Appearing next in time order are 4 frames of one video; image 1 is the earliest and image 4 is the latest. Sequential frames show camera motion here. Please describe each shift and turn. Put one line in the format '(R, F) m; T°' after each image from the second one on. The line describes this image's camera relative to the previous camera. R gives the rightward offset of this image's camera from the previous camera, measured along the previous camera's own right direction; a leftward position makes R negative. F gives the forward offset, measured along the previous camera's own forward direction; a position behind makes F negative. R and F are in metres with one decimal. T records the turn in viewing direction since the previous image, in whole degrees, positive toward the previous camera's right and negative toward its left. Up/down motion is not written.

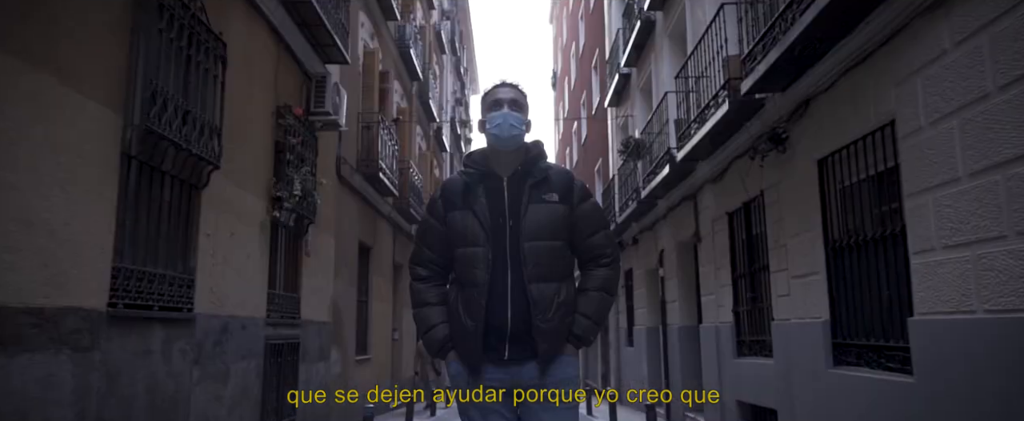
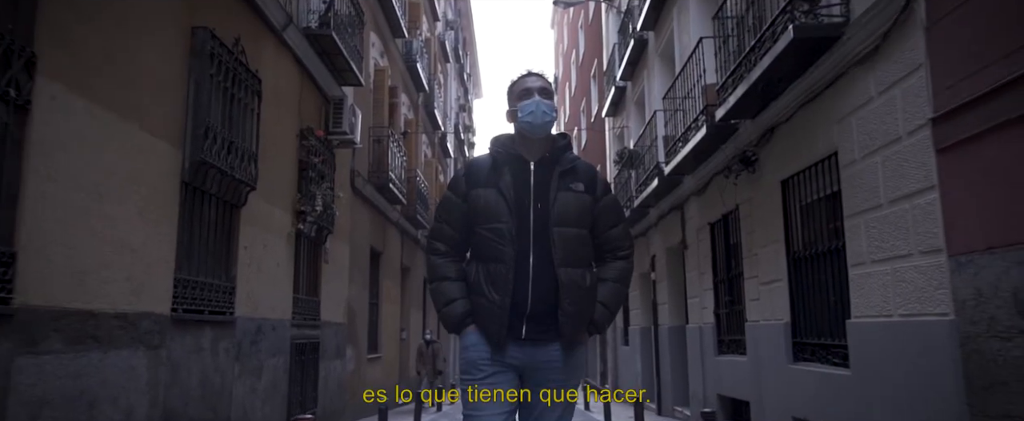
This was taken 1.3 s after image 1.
(0.0, -1.0) m; 0°
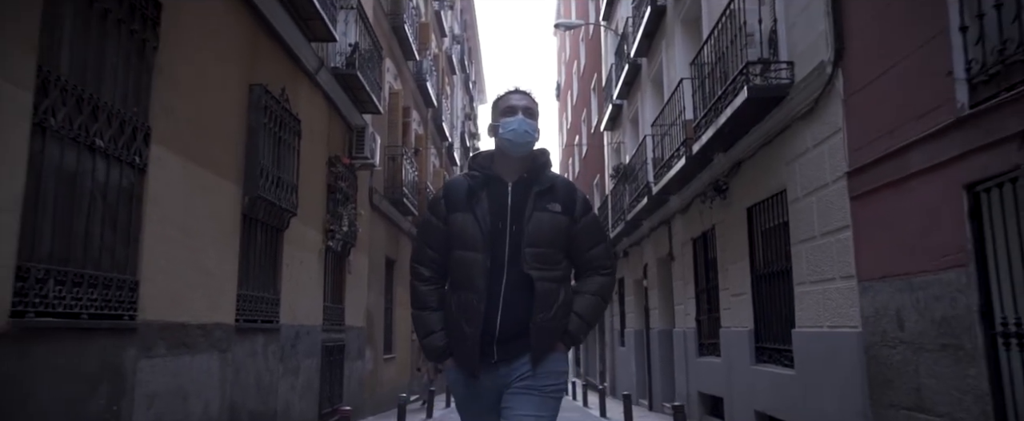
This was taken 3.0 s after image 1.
(0.0, -1.4) m; 0°
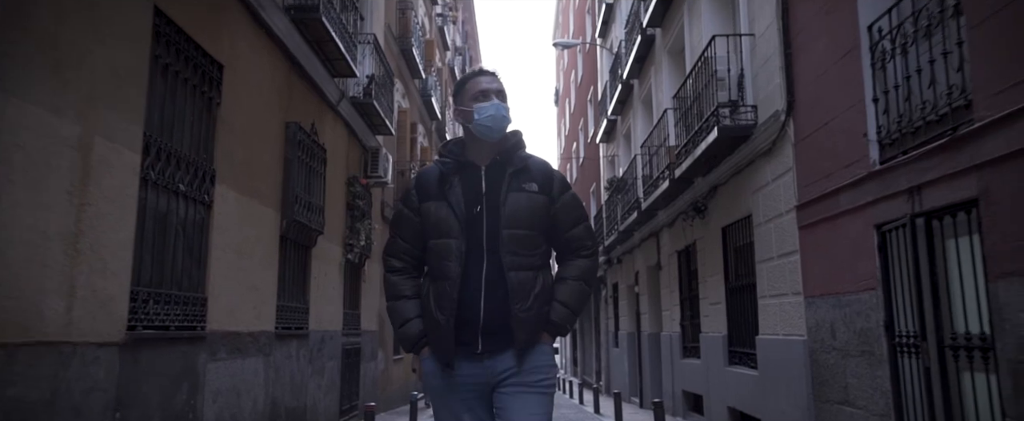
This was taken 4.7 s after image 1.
(0.0, -1.2) m; 0°
